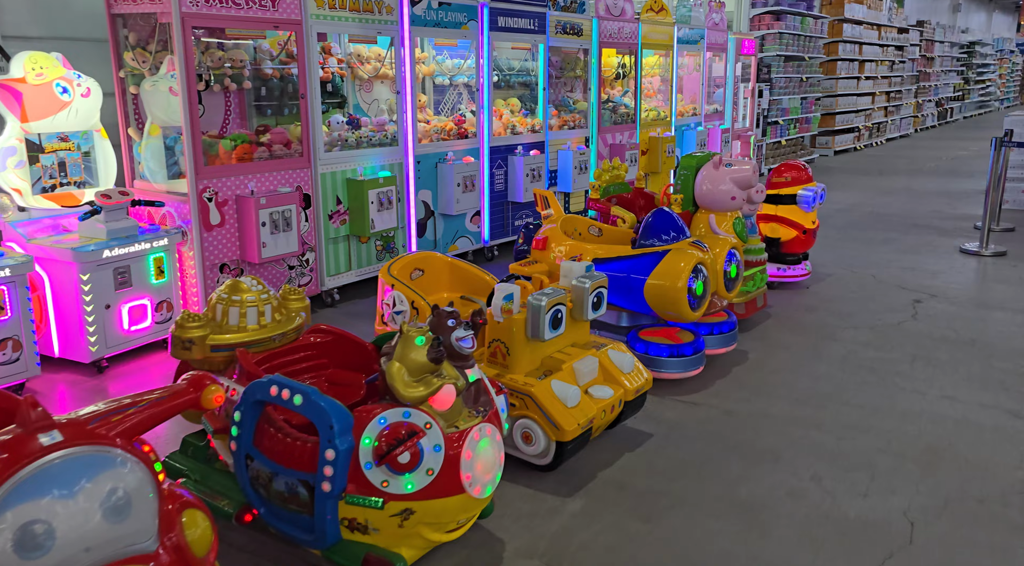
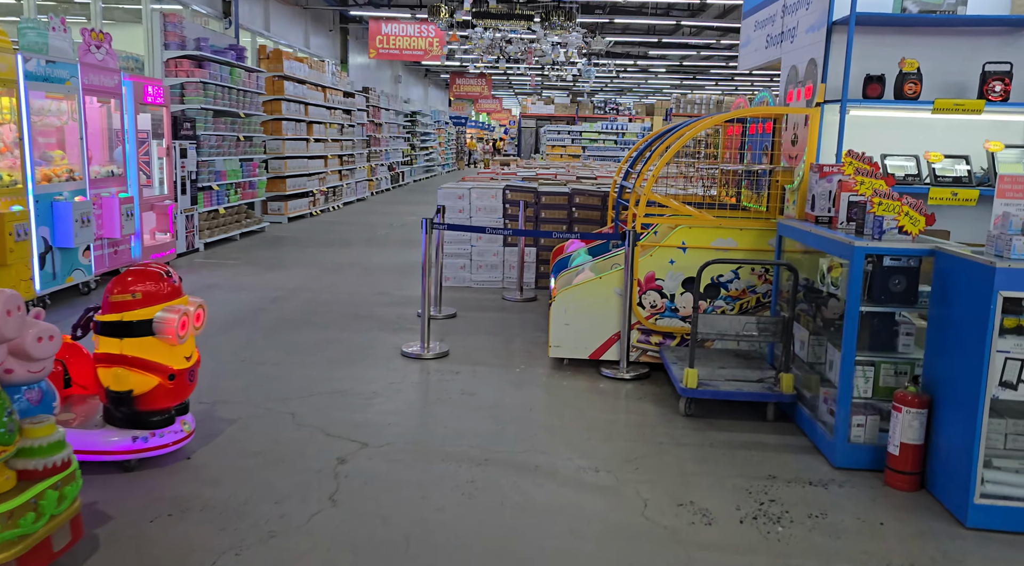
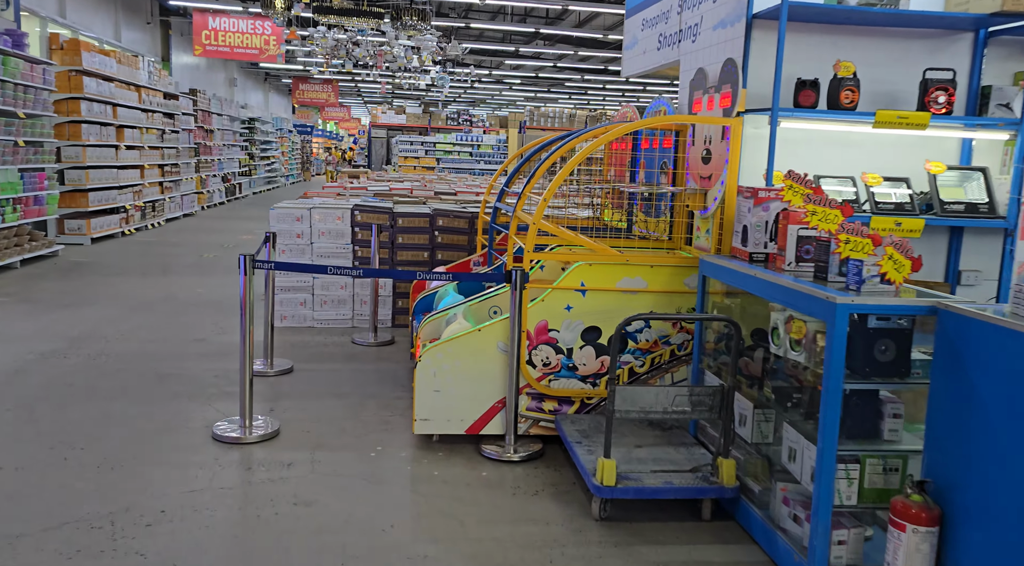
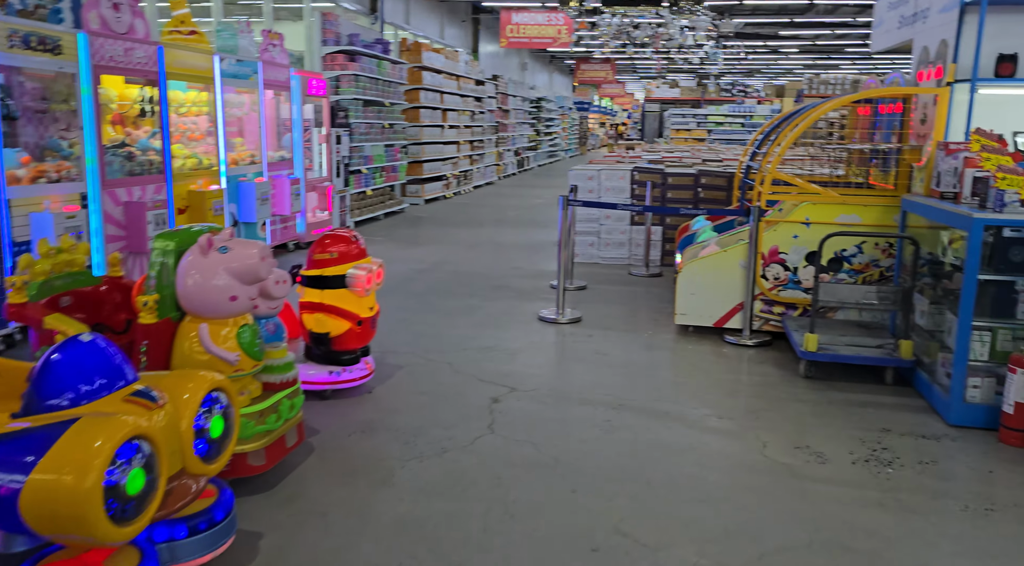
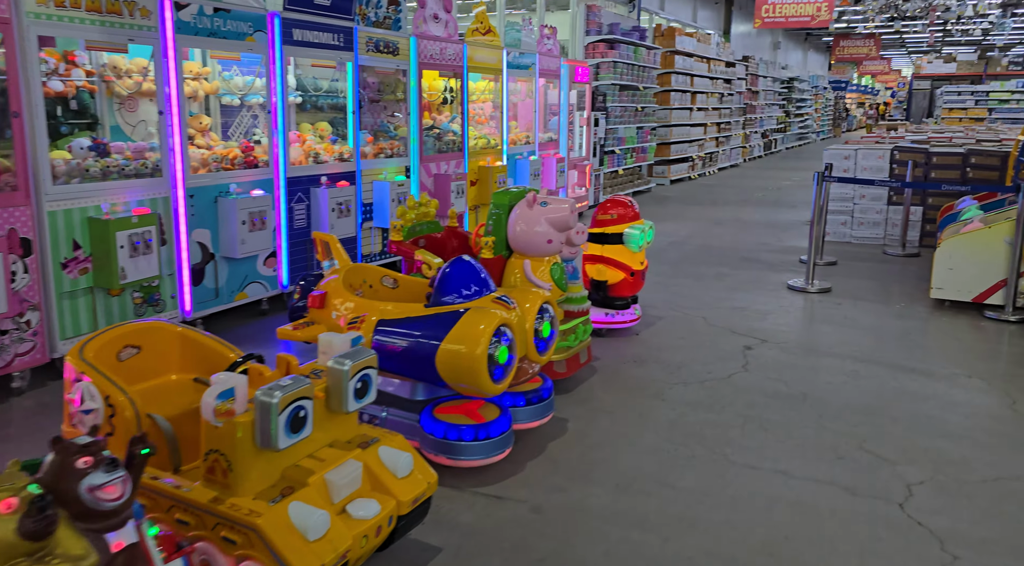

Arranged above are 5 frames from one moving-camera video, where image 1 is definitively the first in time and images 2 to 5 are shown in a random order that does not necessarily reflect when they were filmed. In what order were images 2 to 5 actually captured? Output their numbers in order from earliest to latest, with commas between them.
5, 4, 2, 3
